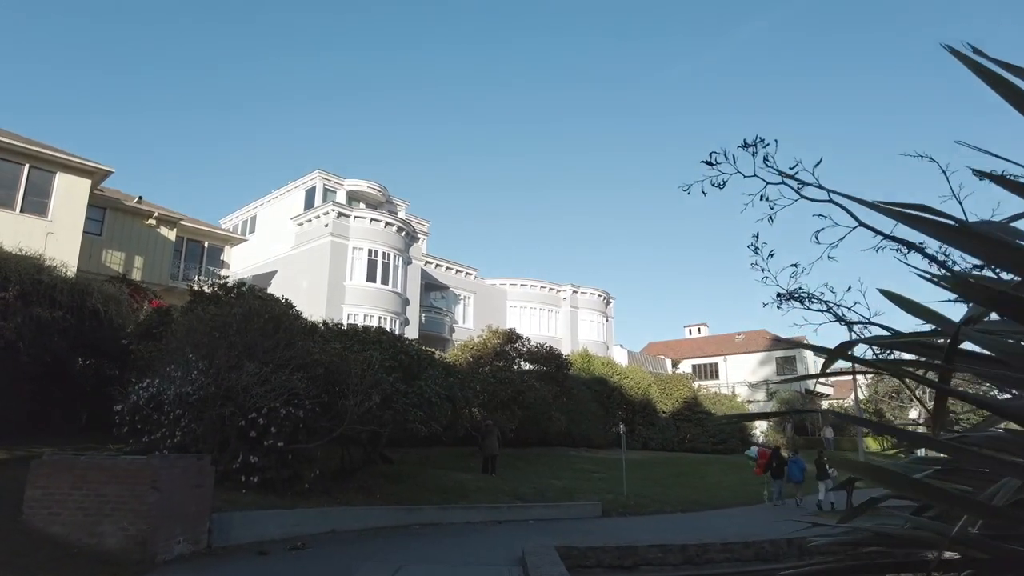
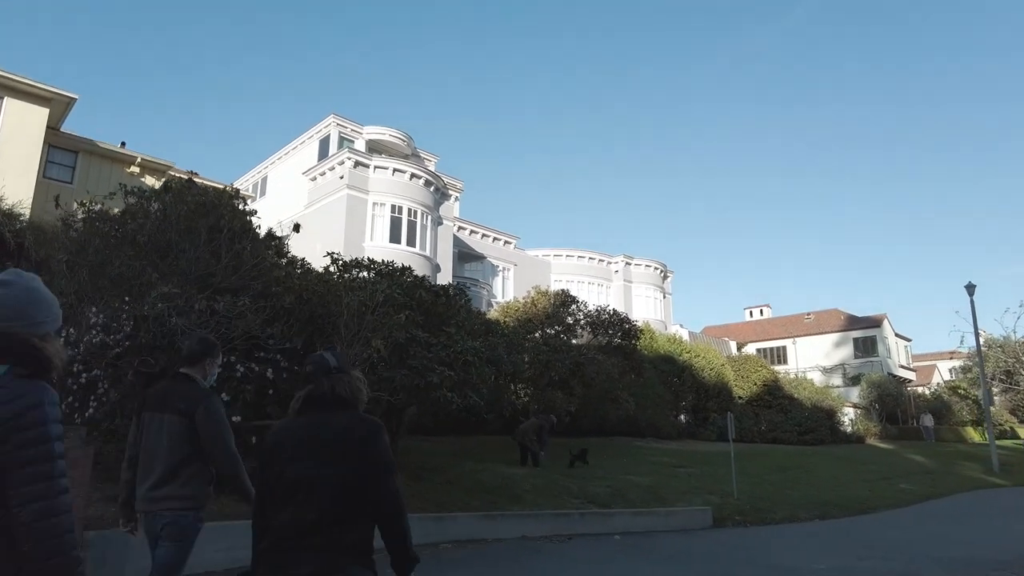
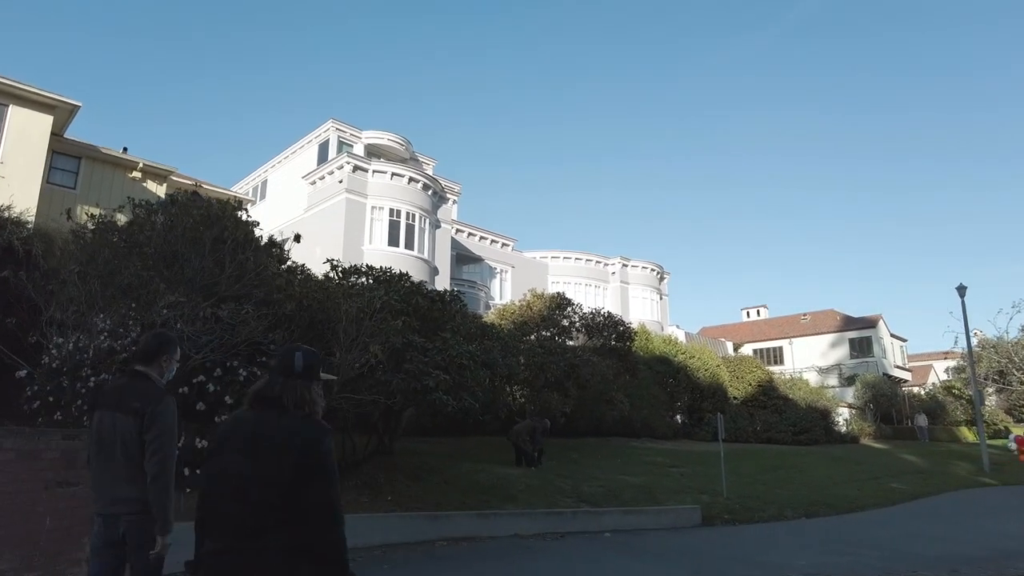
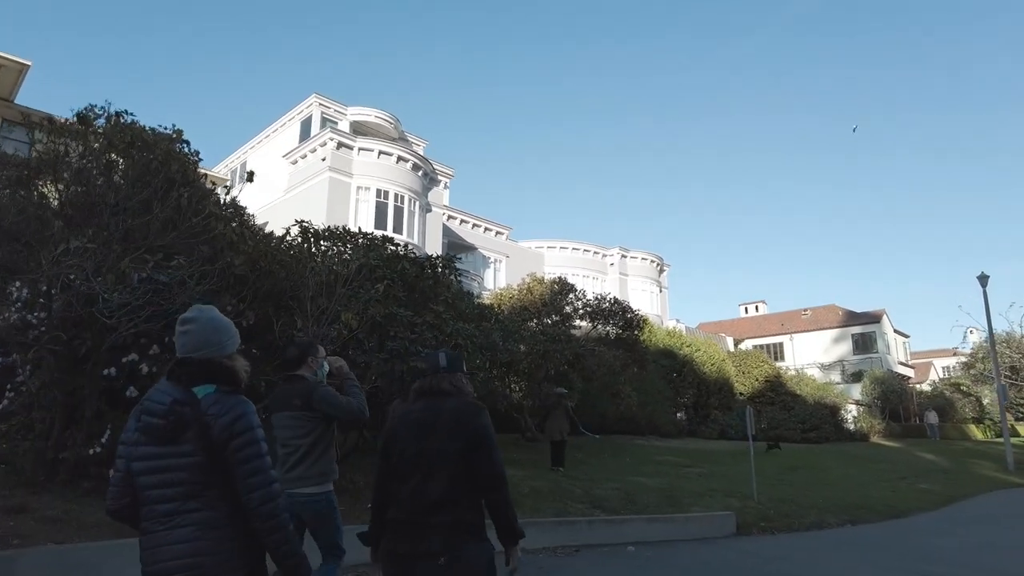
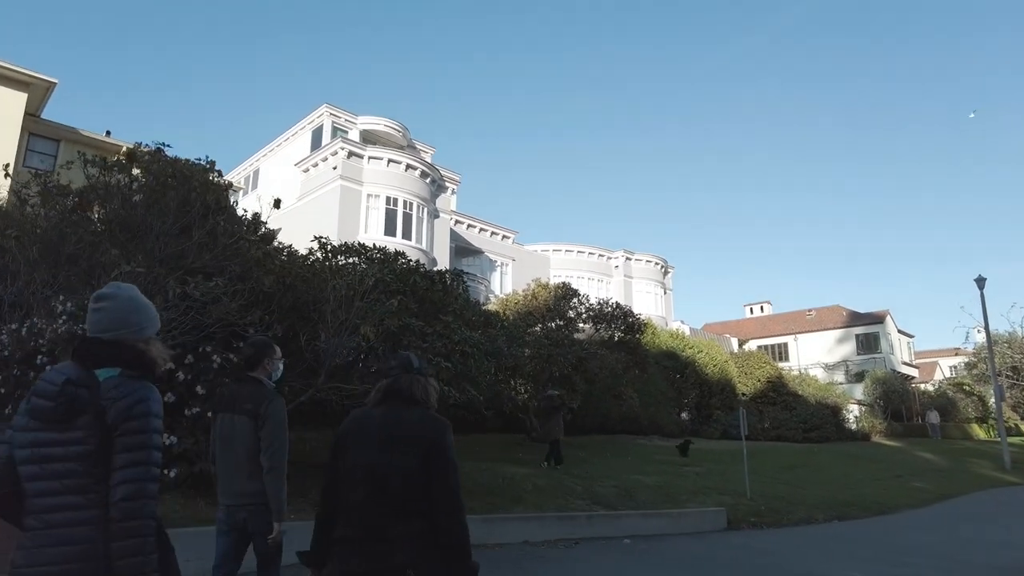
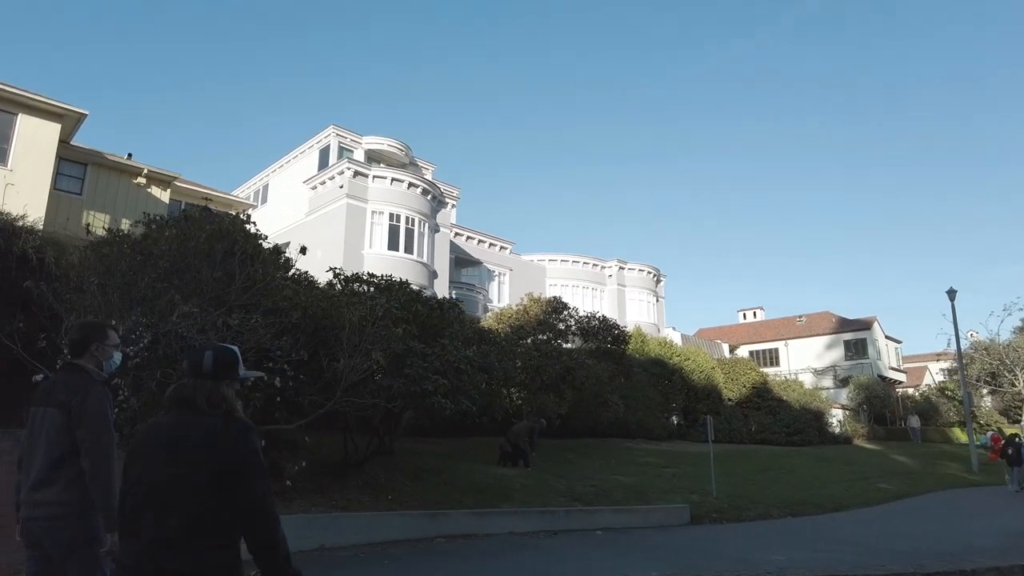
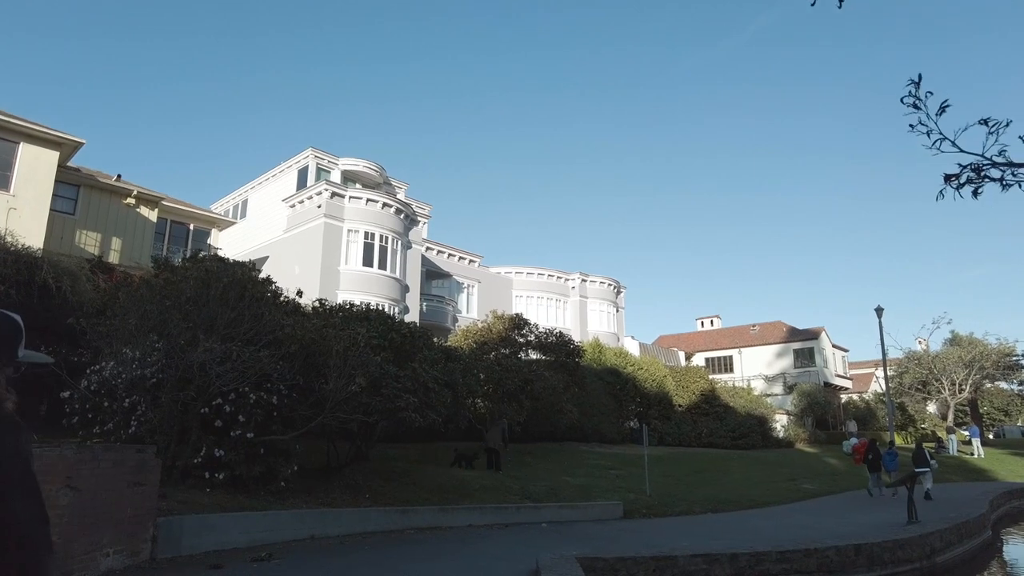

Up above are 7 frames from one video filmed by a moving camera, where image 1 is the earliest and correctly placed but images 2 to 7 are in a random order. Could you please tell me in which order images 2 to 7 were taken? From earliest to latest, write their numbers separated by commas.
7, 6, 3, 2, 5, 4
